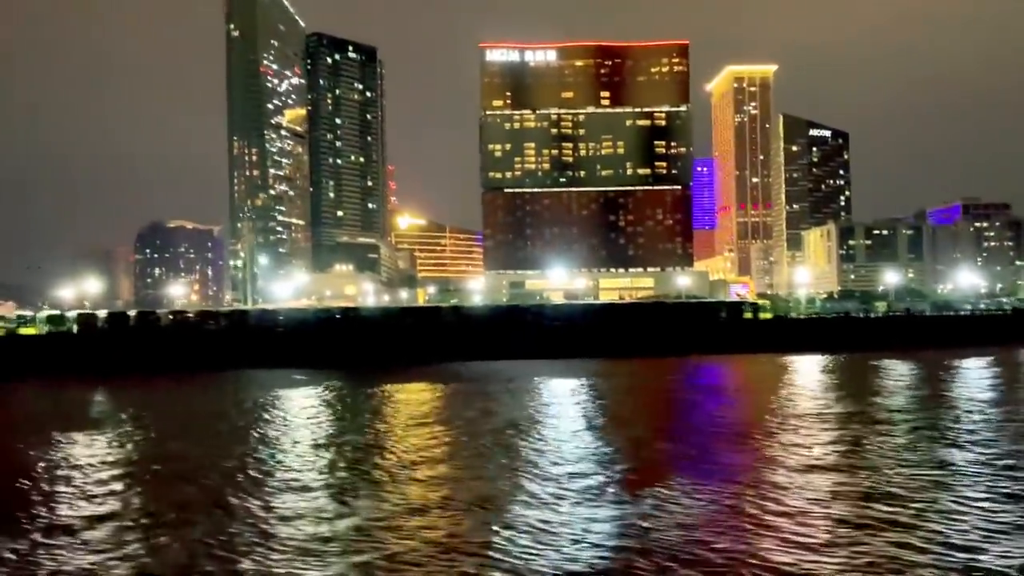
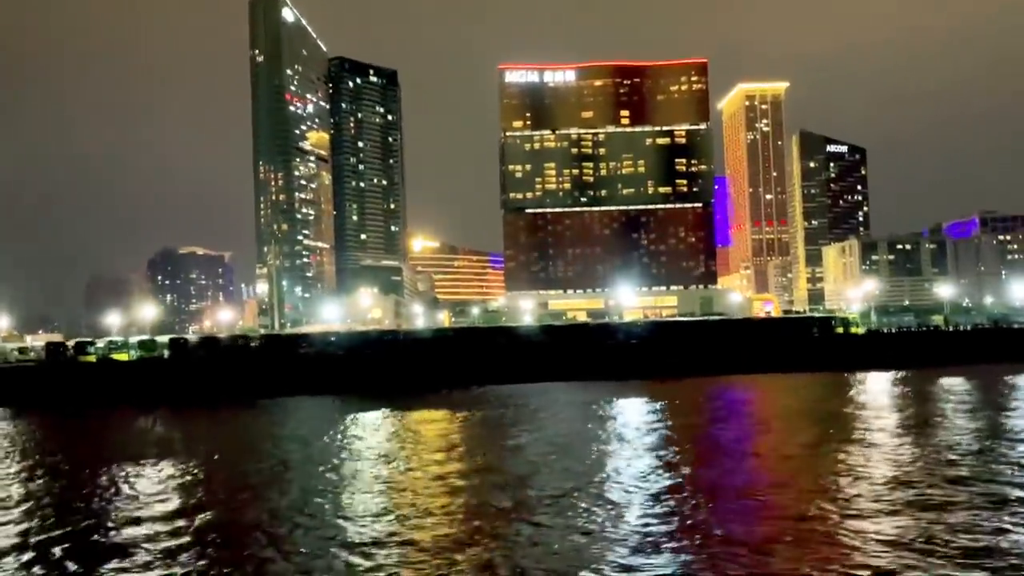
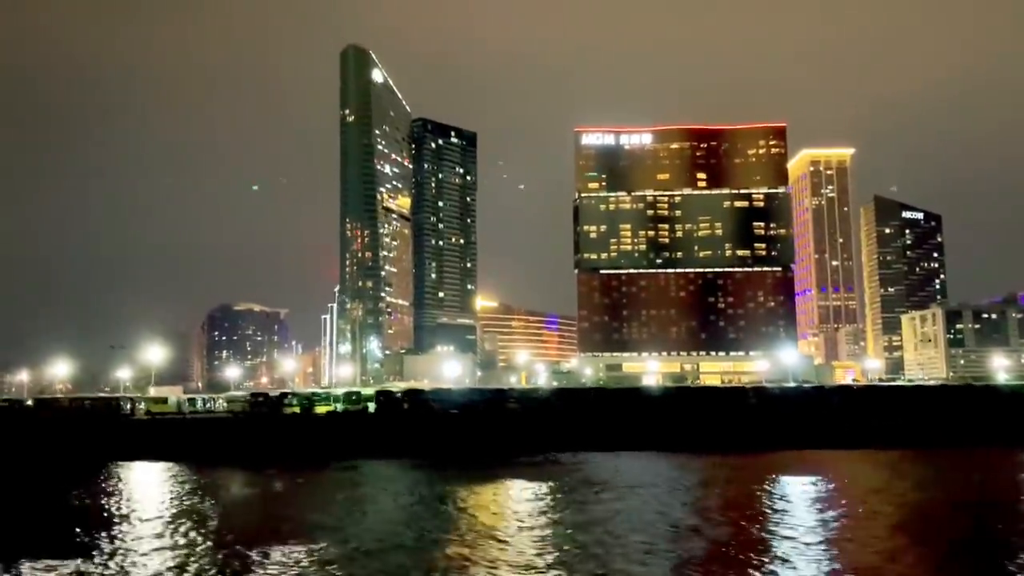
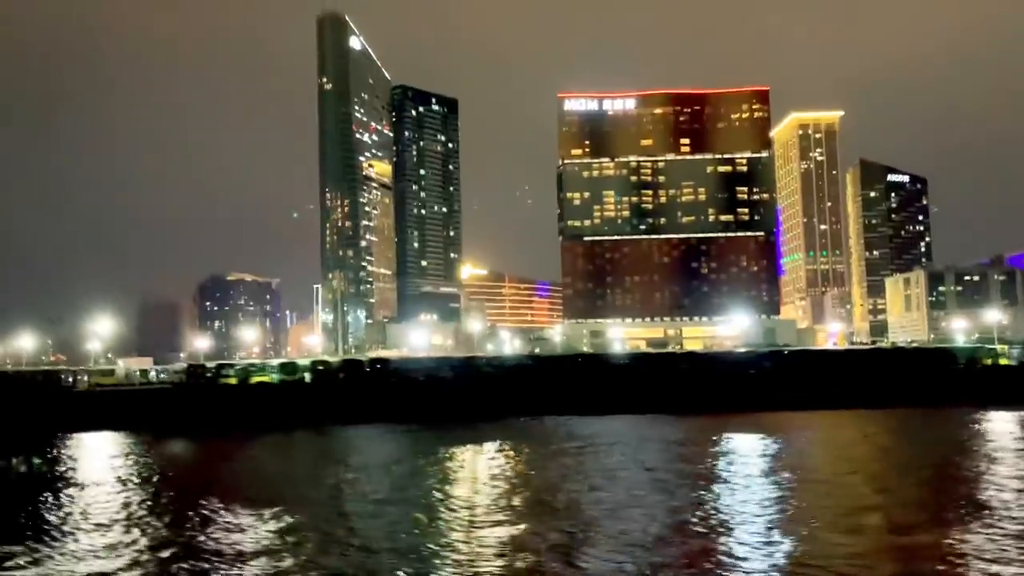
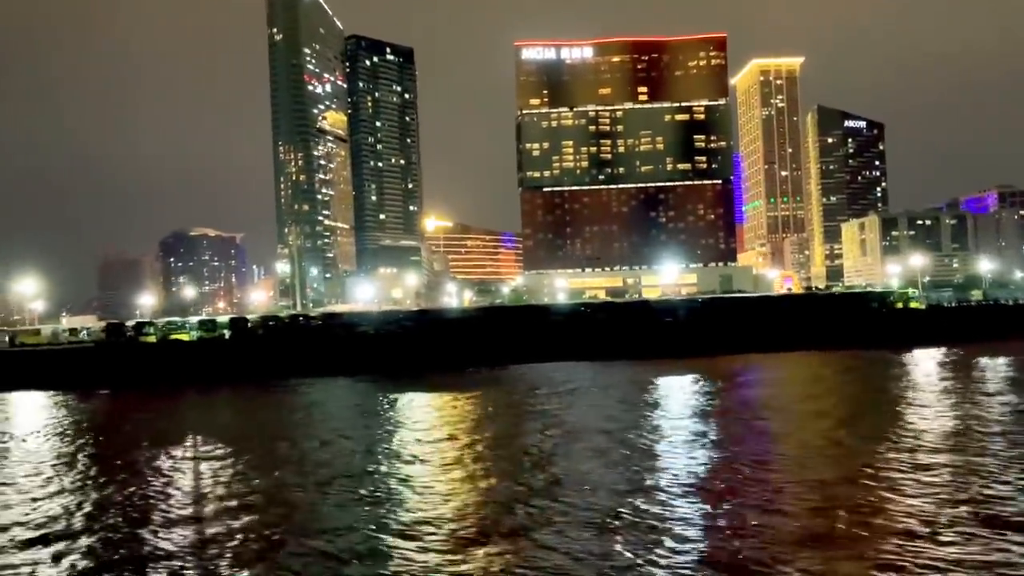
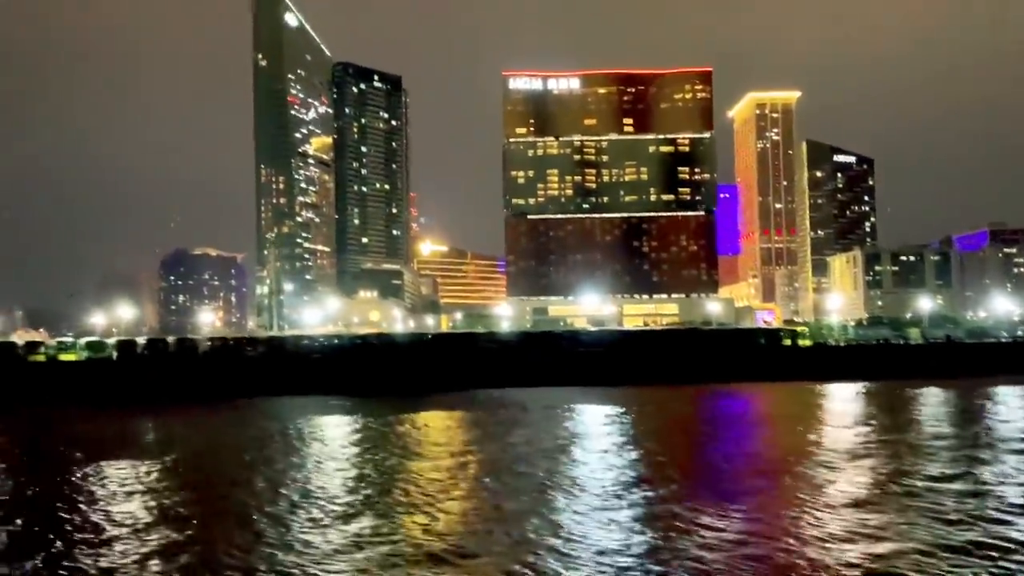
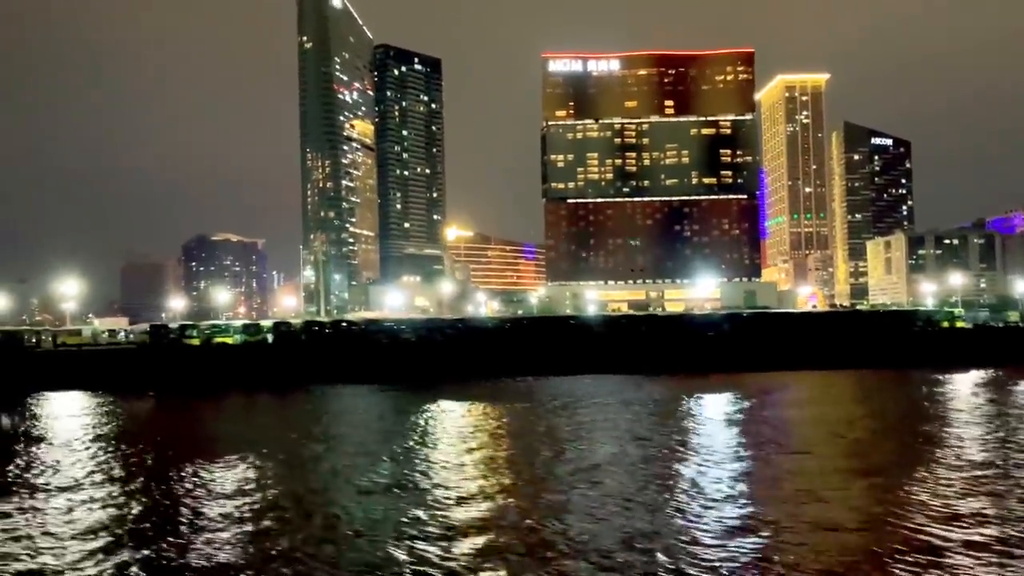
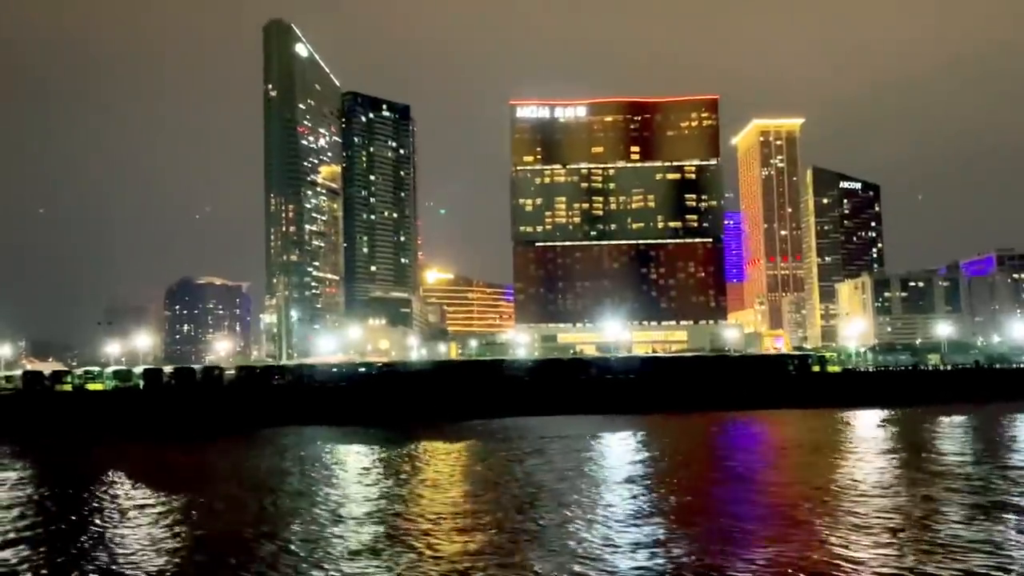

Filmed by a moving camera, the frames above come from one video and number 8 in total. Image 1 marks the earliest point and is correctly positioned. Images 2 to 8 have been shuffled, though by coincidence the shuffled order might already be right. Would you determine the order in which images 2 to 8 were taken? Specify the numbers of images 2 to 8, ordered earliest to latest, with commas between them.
6, 8, 2, 5, 7, 4, 3
